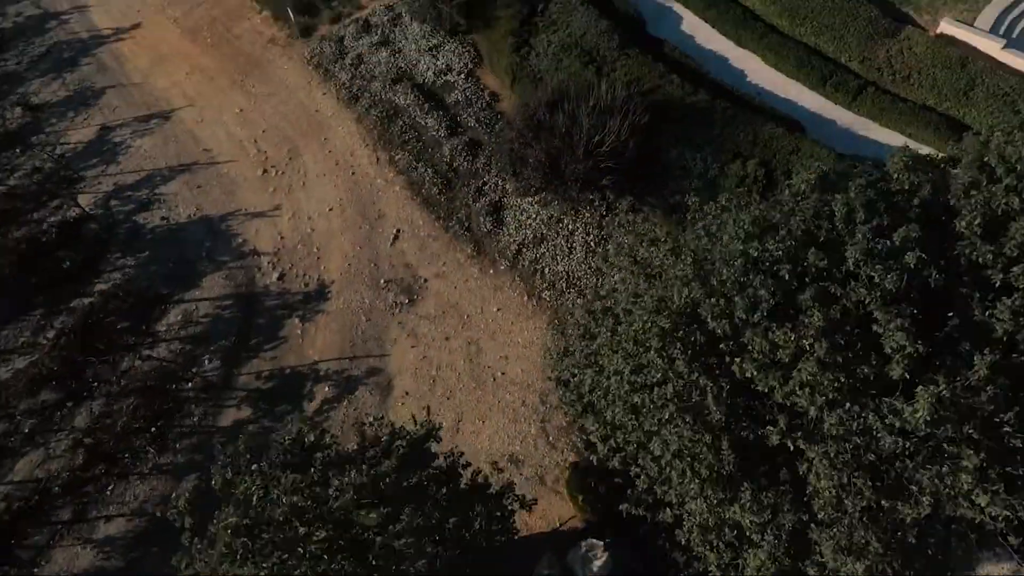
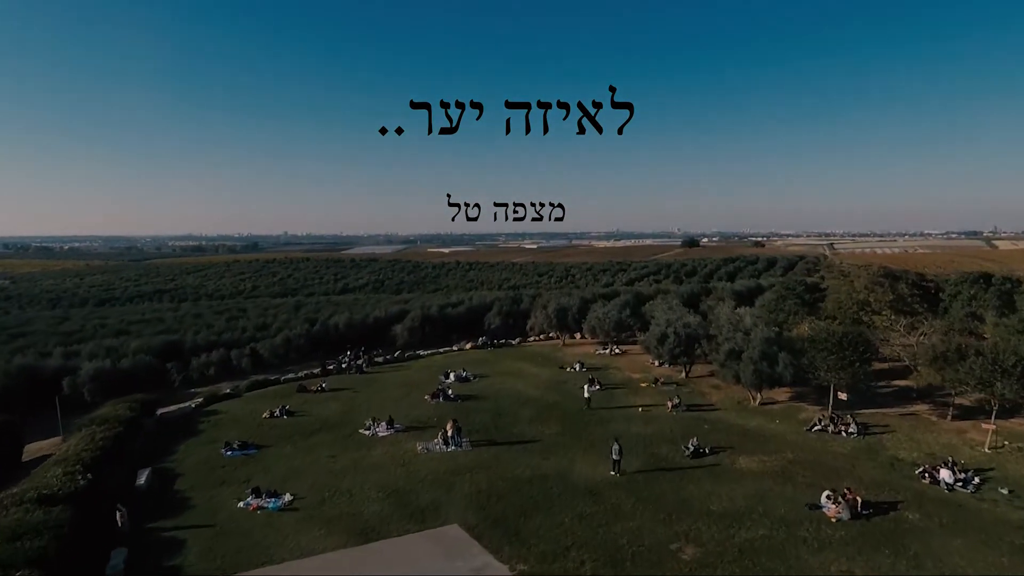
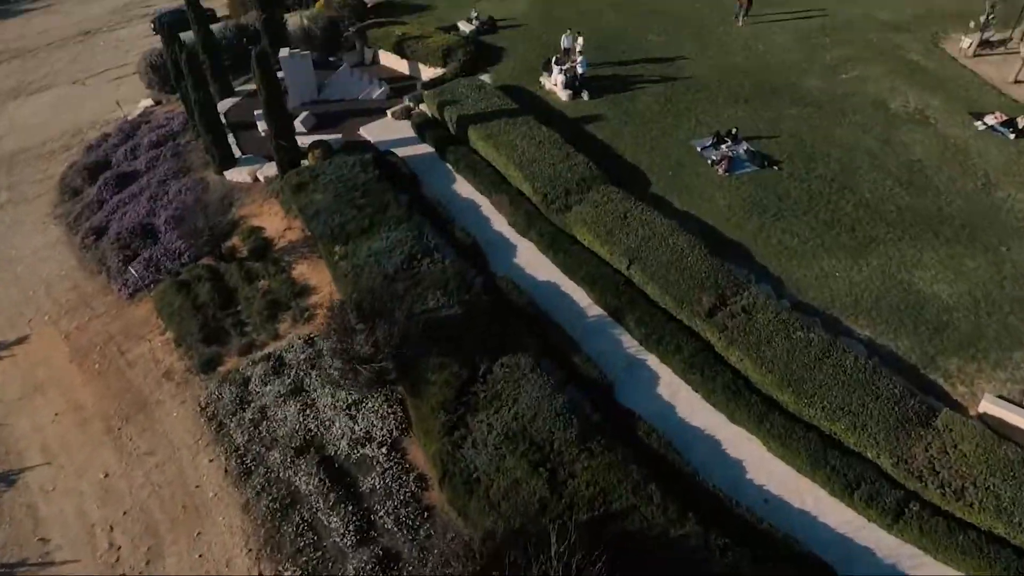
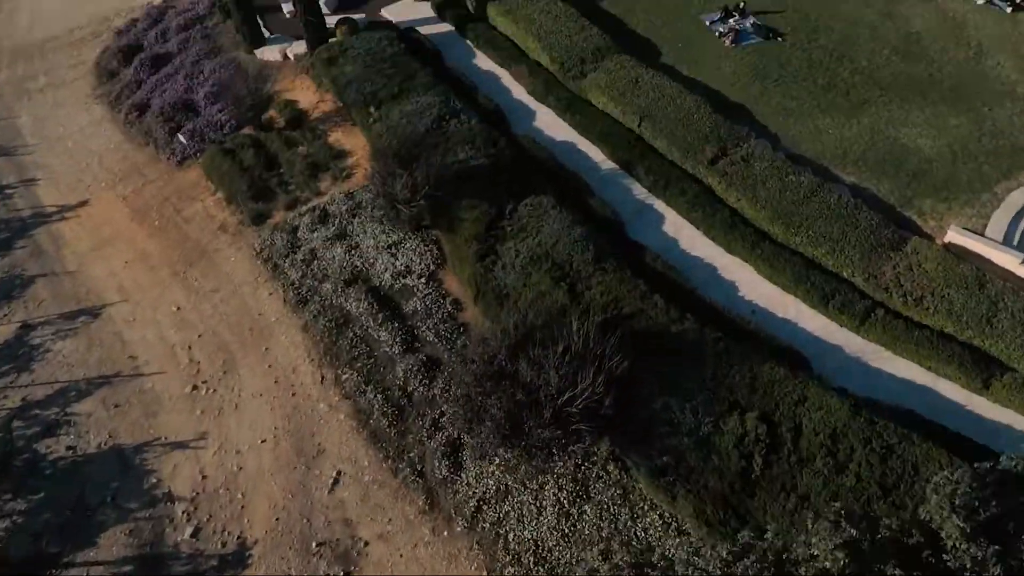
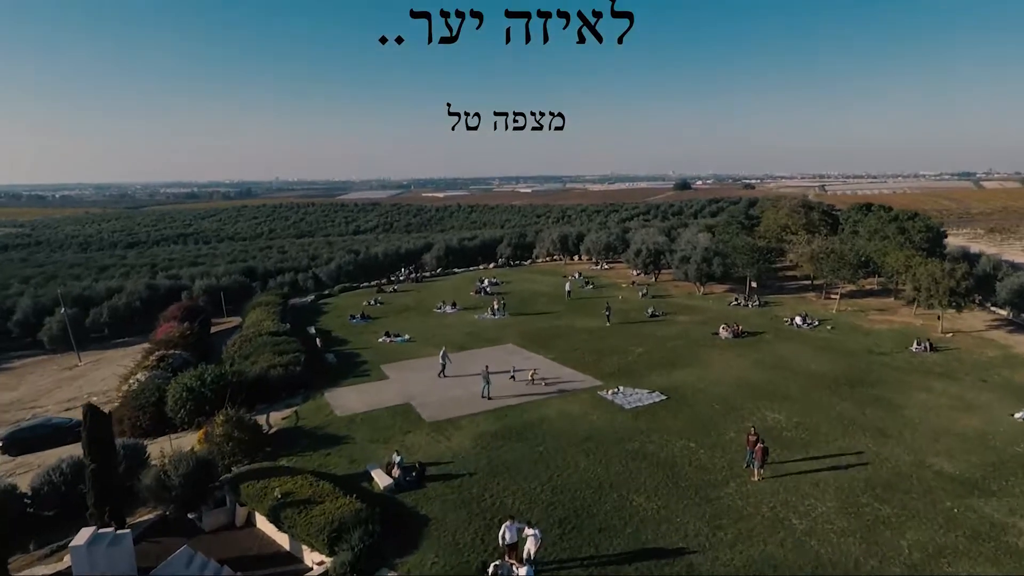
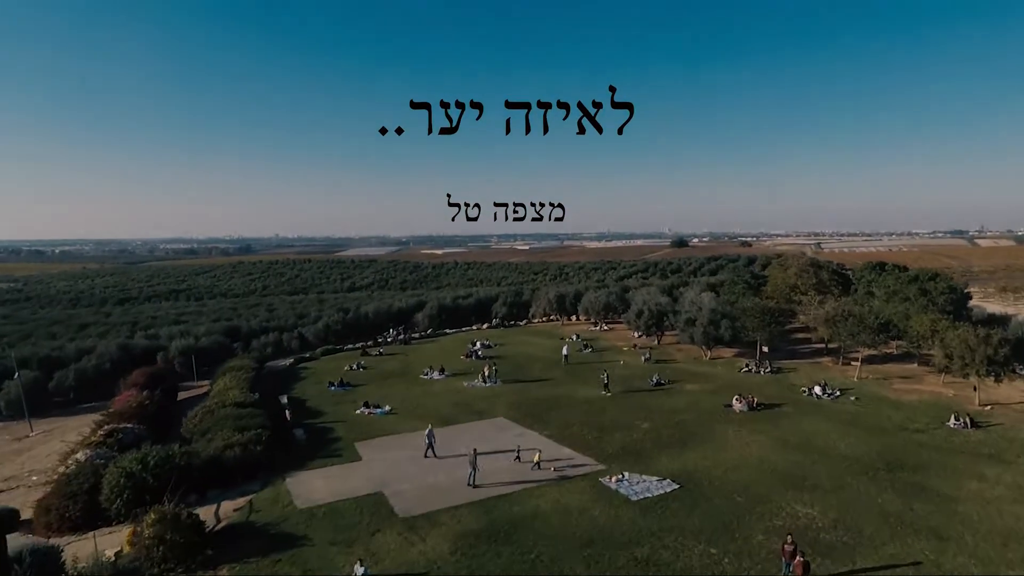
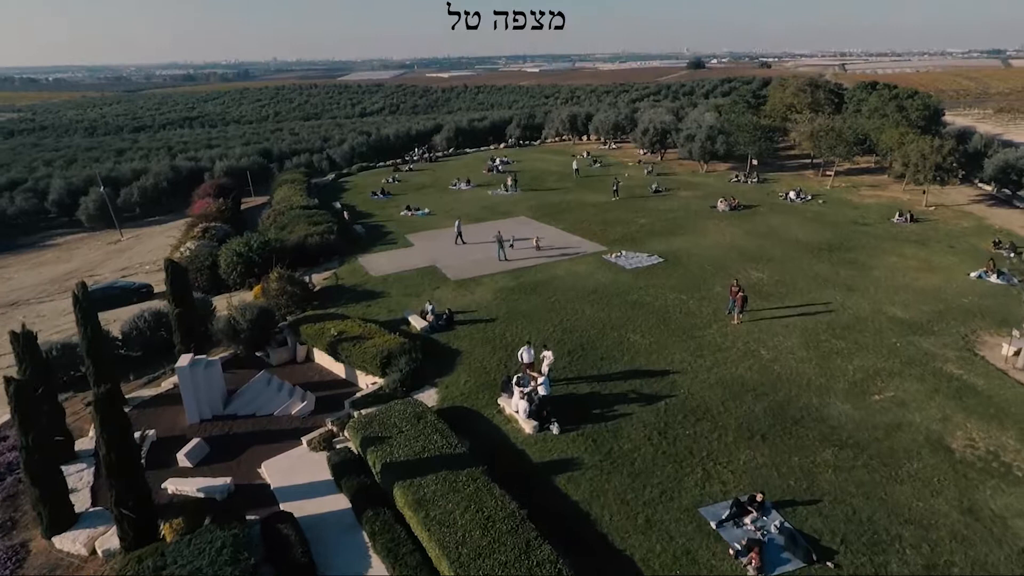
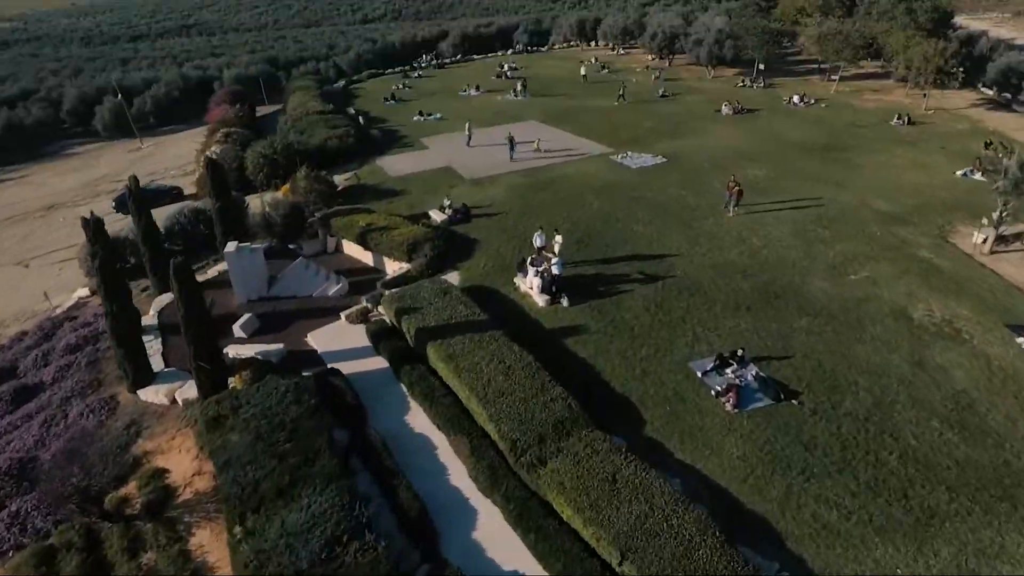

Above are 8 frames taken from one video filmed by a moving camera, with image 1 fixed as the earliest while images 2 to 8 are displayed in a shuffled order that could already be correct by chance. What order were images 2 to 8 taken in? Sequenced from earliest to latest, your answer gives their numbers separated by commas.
4, 3, 8, 7, 5, 6, 2
